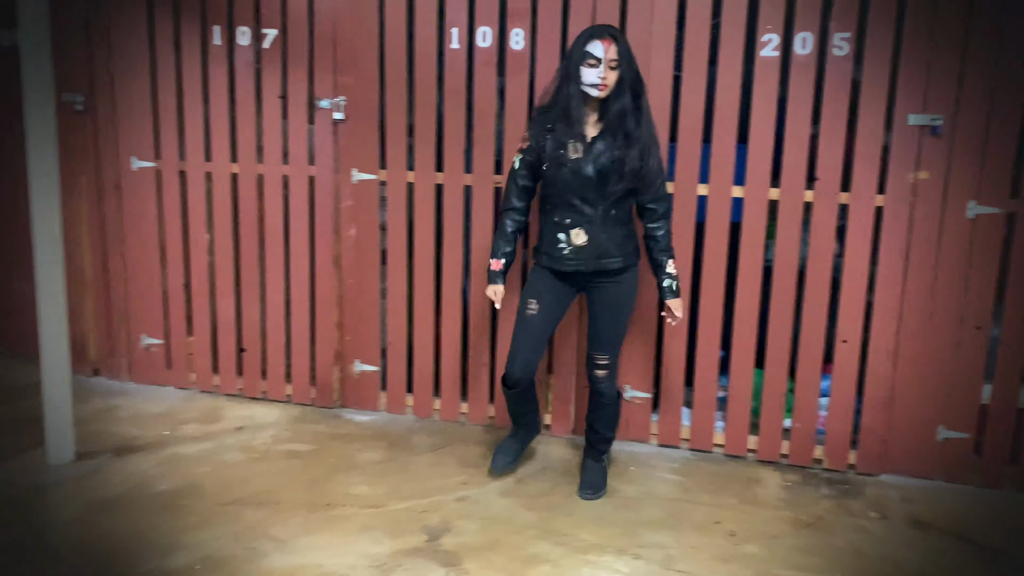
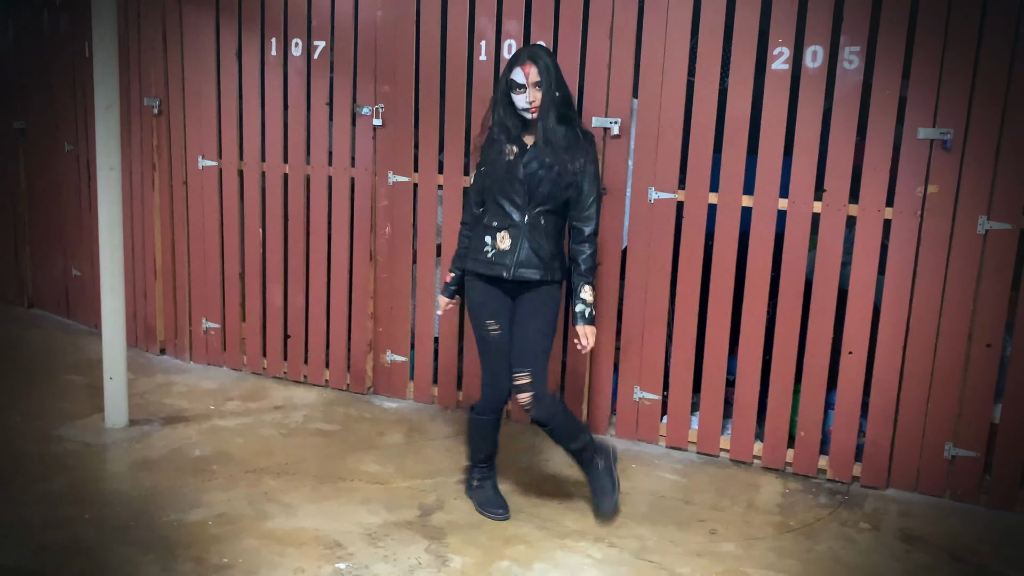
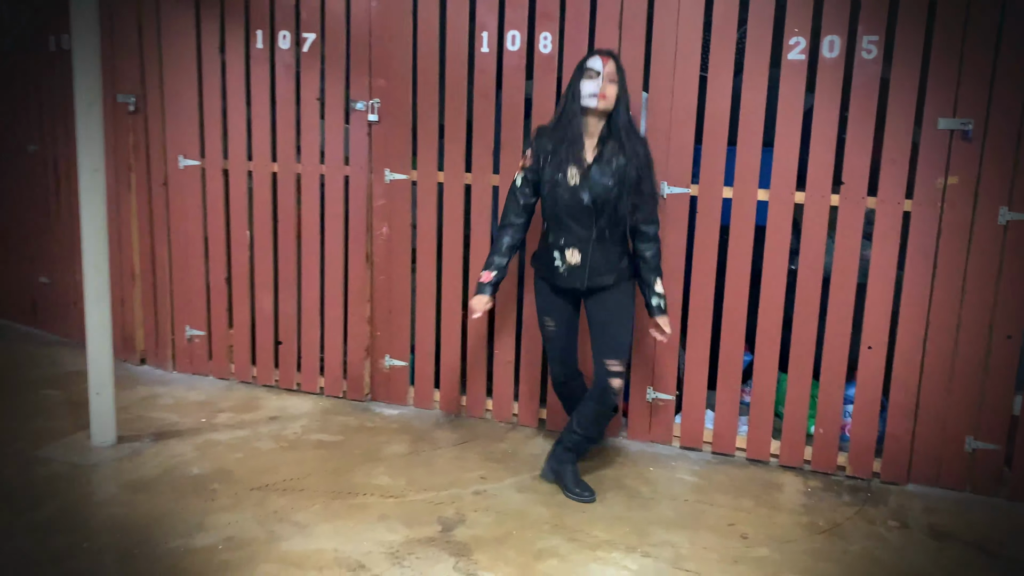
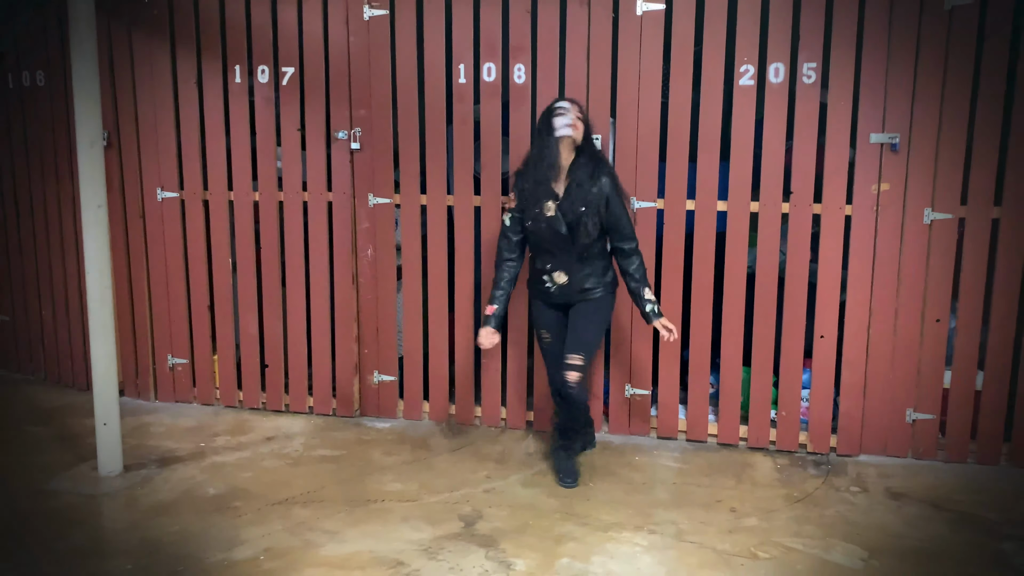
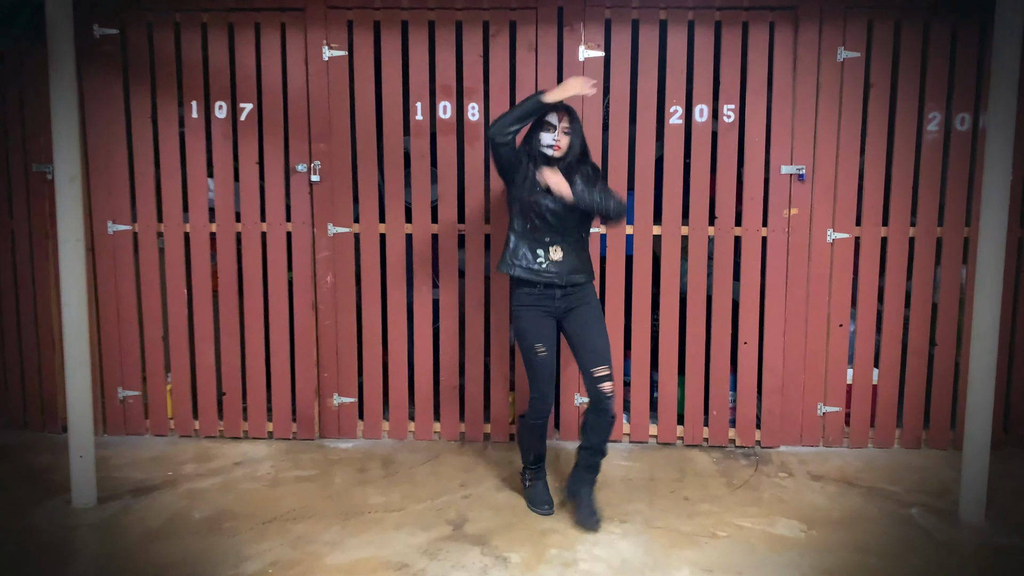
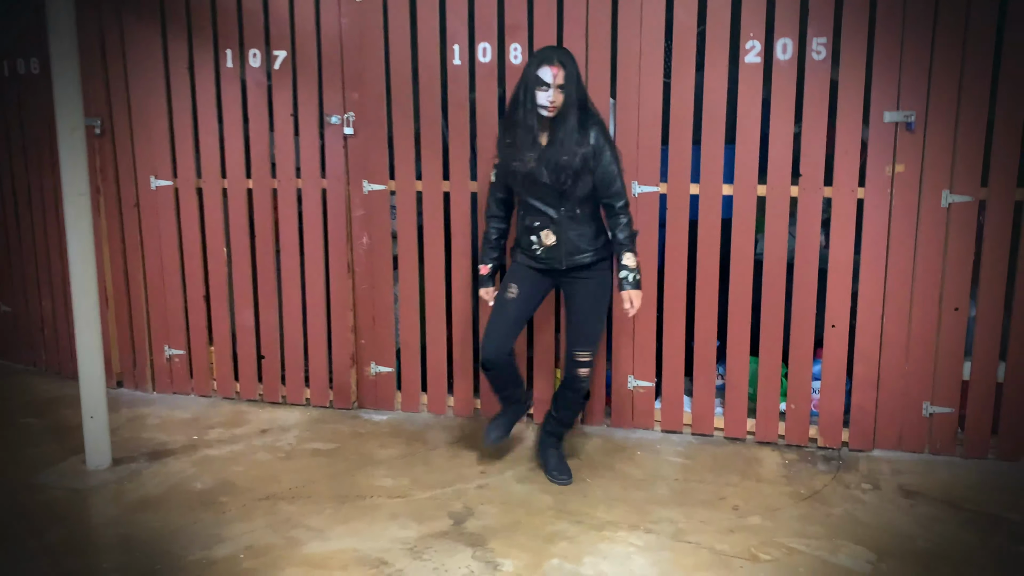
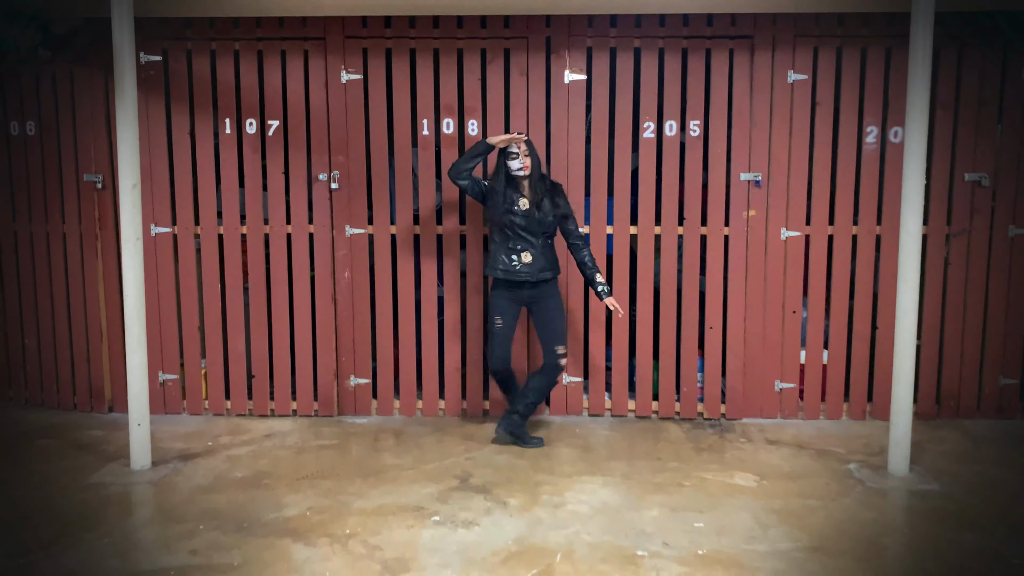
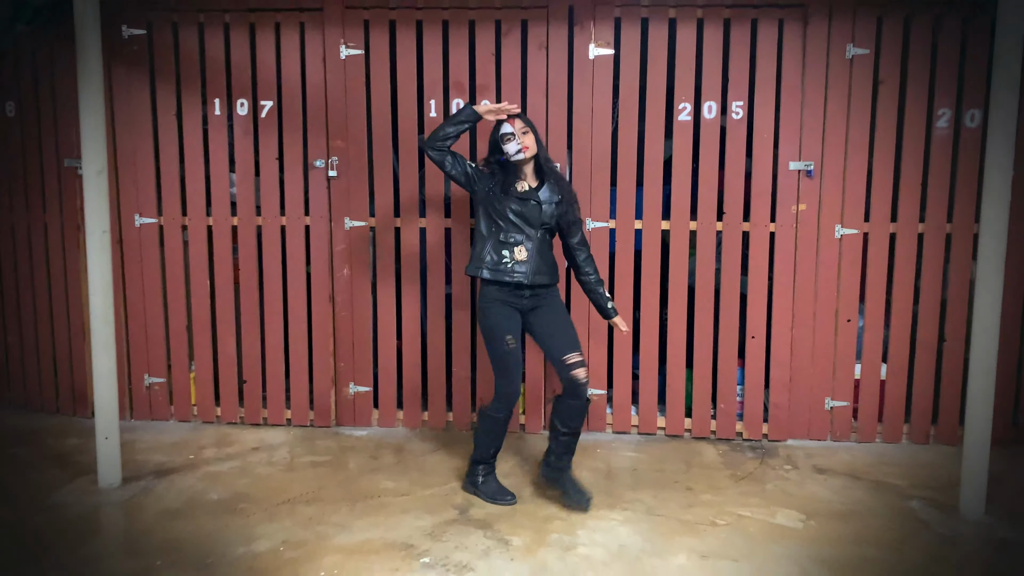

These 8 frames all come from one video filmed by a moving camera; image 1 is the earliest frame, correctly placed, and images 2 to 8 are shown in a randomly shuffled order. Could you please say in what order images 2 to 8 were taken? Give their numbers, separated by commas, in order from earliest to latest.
3, 2, 6, 4, 8, 7, 5
